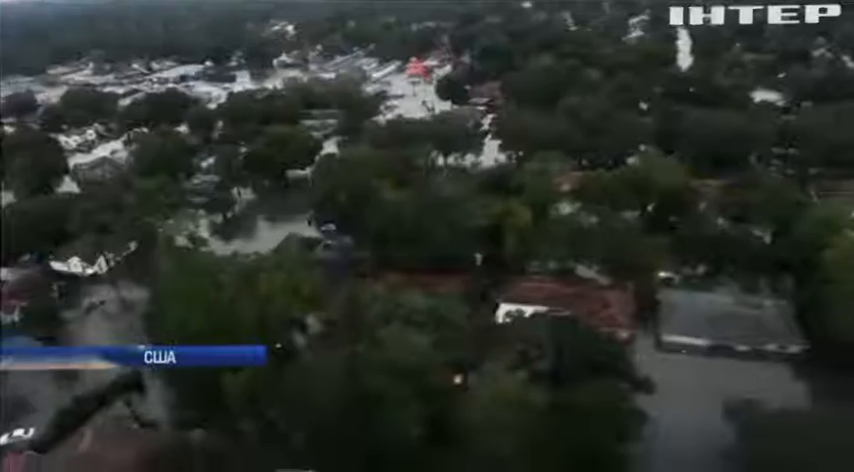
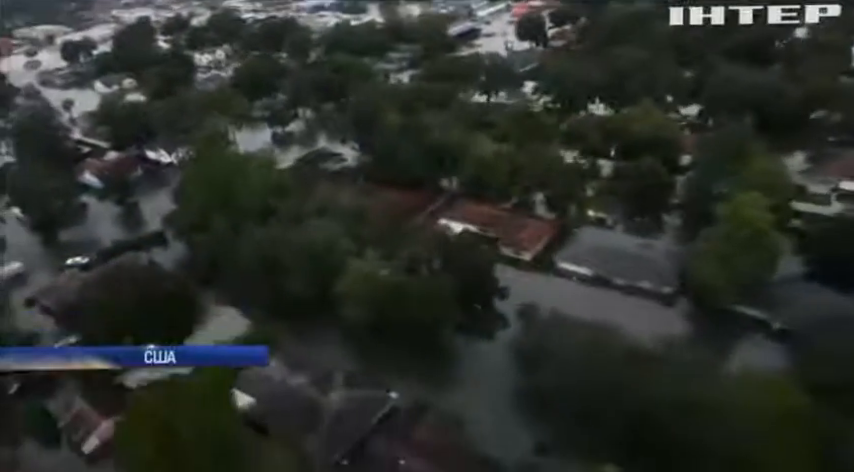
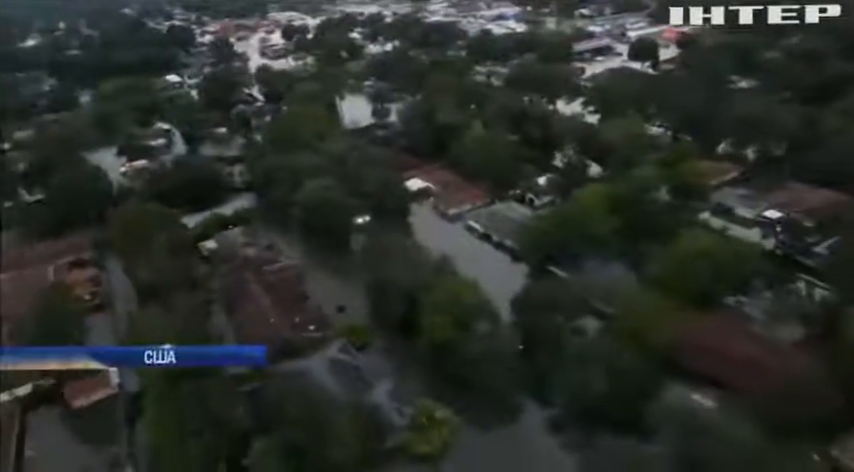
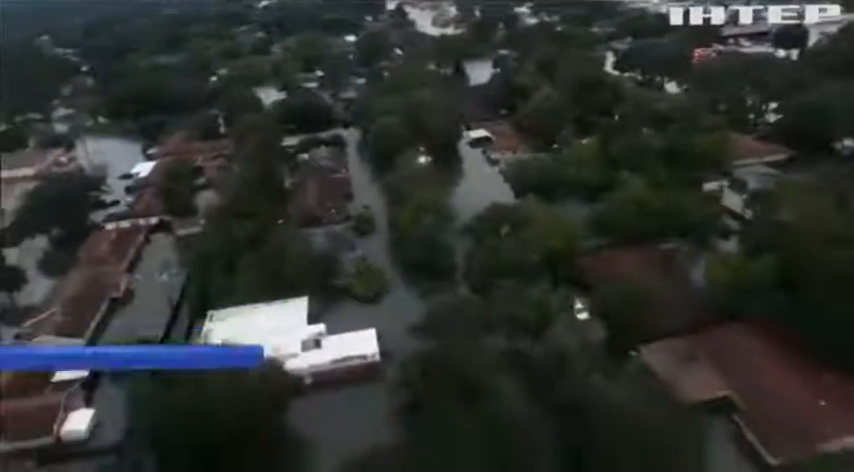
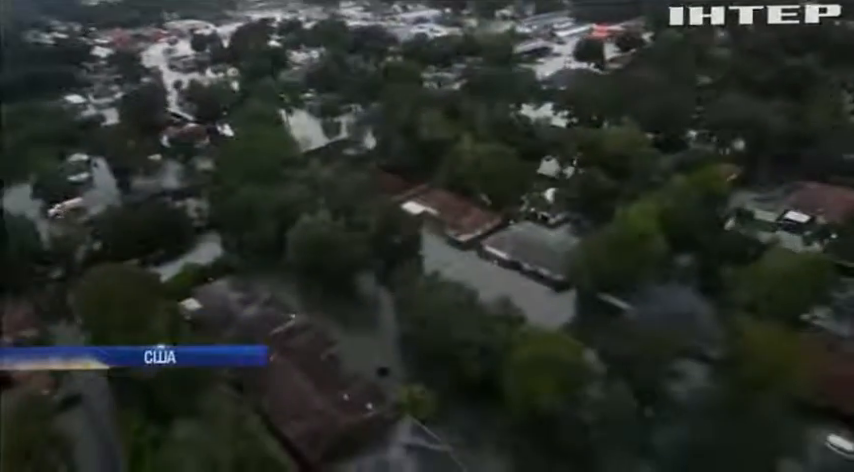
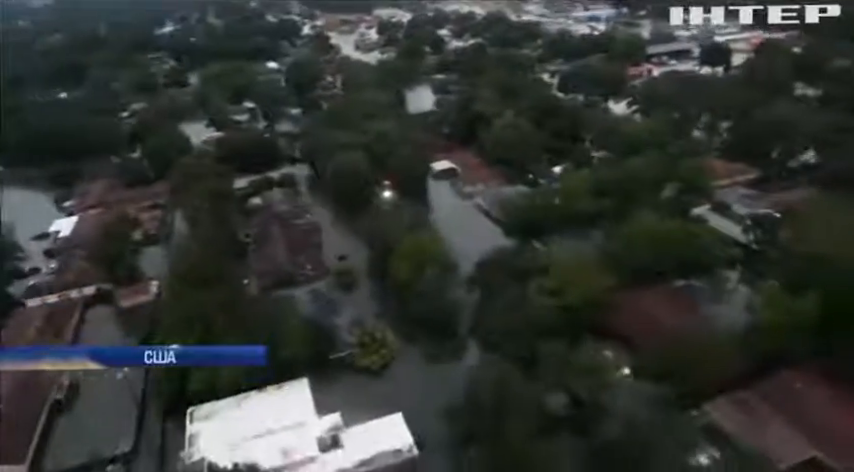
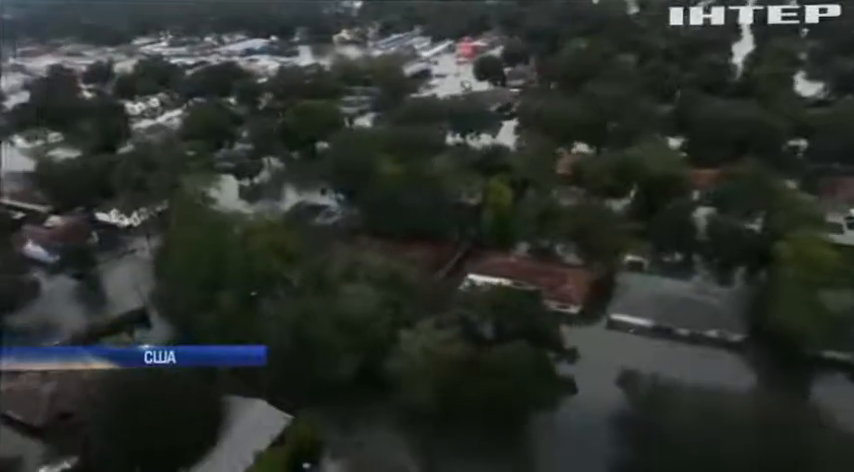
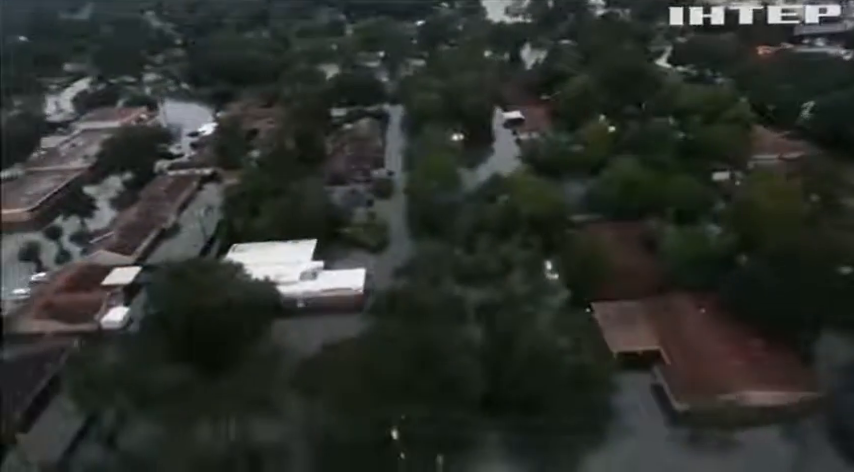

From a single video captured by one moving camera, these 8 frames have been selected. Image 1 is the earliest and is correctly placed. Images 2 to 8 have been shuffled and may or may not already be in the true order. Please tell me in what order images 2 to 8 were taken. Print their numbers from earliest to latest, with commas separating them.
7, 2, 5, 3, 6, 4, 8
